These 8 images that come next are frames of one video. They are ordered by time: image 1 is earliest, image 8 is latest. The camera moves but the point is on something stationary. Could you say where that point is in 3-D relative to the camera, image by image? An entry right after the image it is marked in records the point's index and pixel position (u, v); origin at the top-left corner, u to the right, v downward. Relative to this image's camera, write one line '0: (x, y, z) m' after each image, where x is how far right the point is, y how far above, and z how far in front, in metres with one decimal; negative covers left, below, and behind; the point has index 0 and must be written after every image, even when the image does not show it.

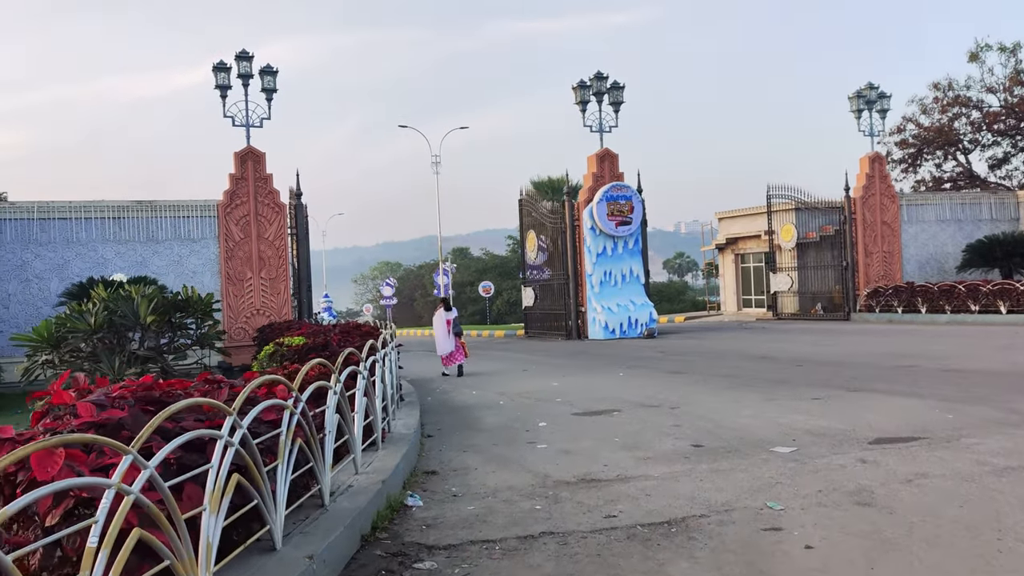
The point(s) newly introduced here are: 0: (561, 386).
0: (+0.6, -1.3, +10.6) m
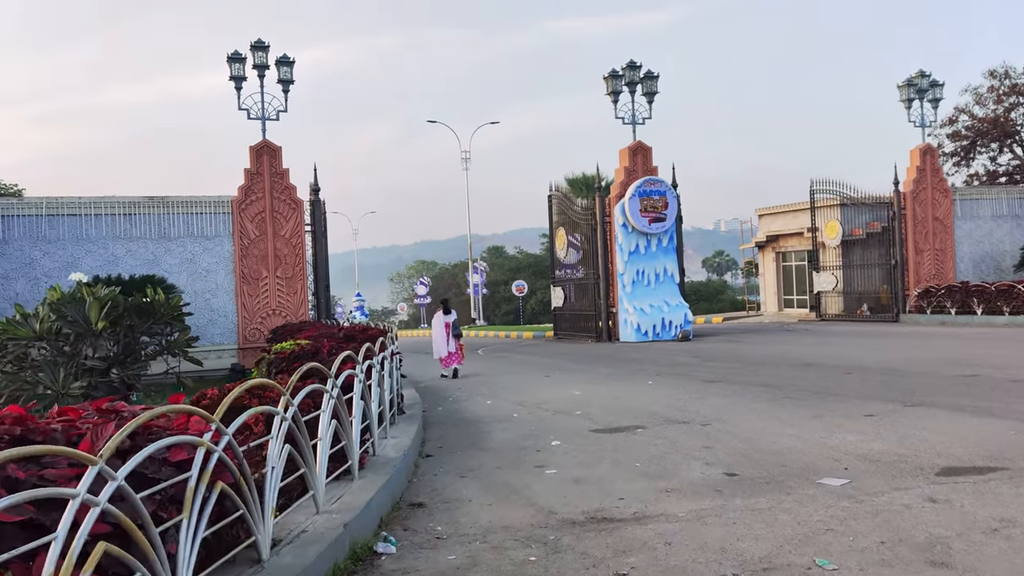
0: (+0.9, -1.3, +9.7) m
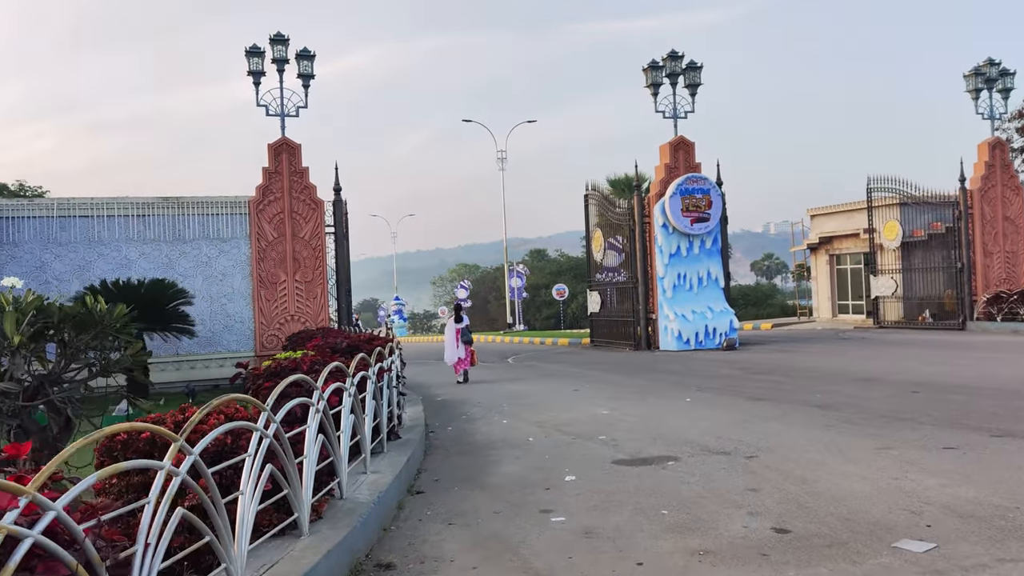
0: (+1.1, -1.4, +8.6) m
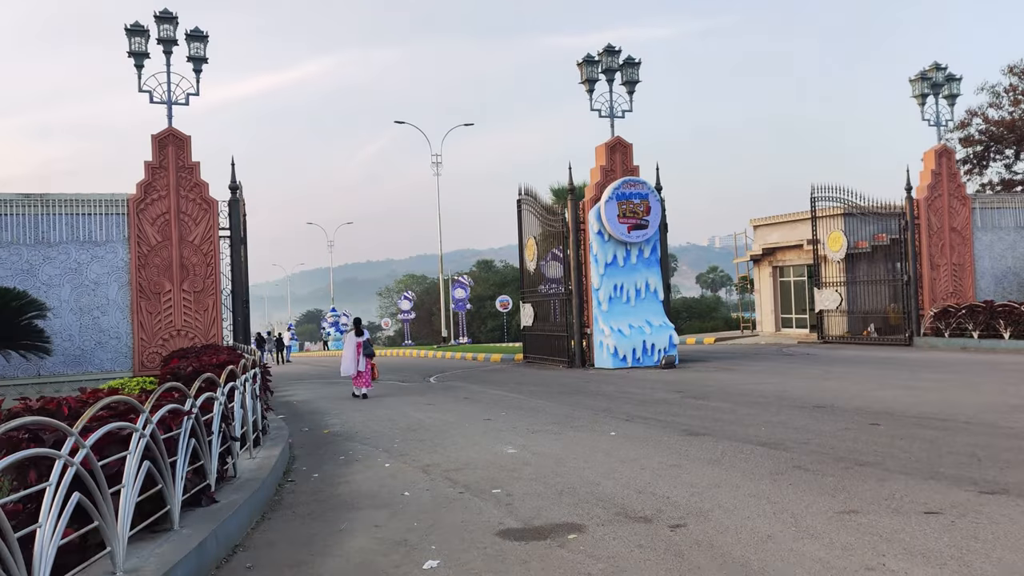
0: (0.0, -1.5, +7.1) m
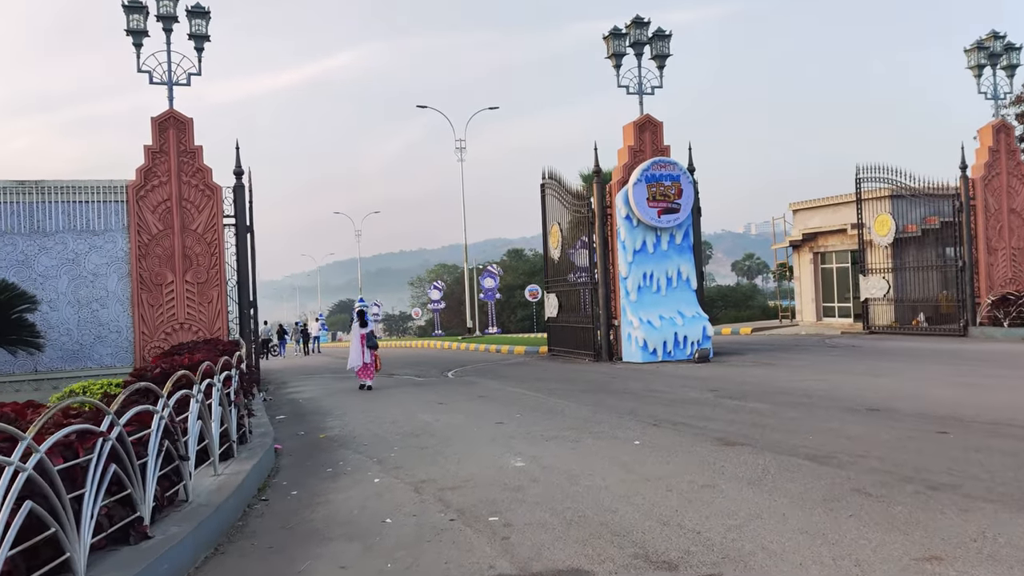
0: (+0.1, -1.4, +6.2) m
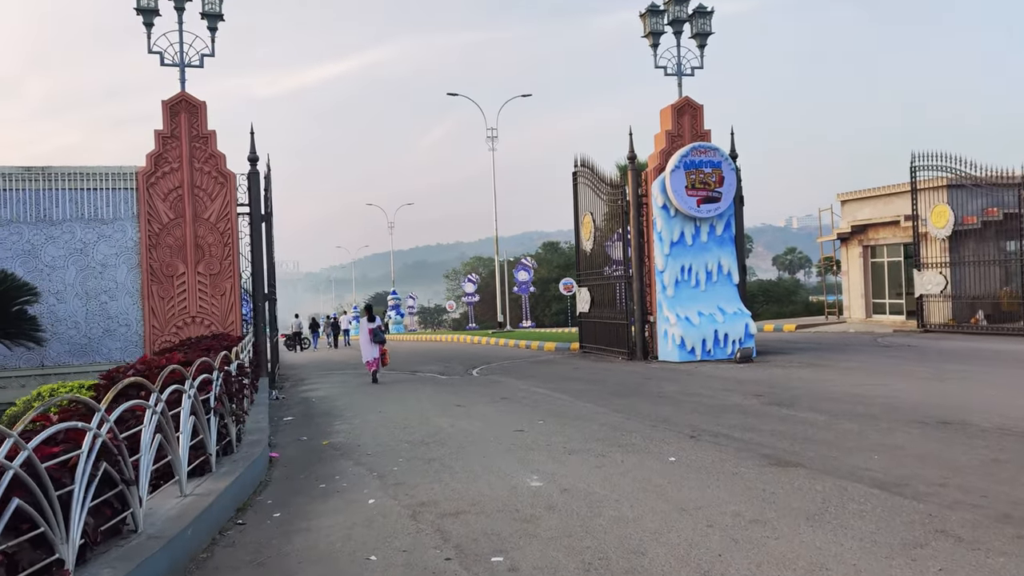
0: (+0.2, -1.4, +5.4) m
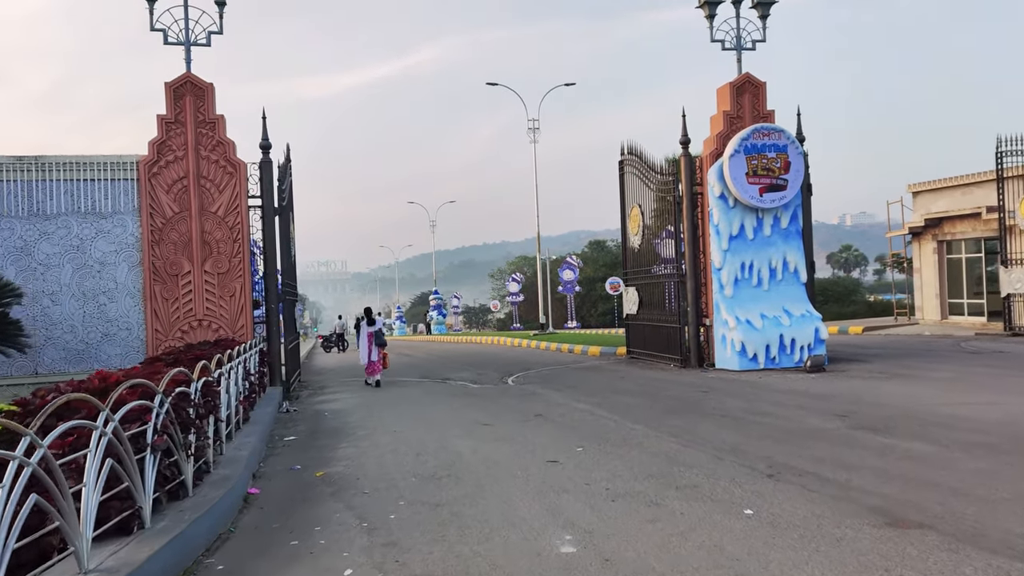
0: (+0.3, -1.4, +4.0) m
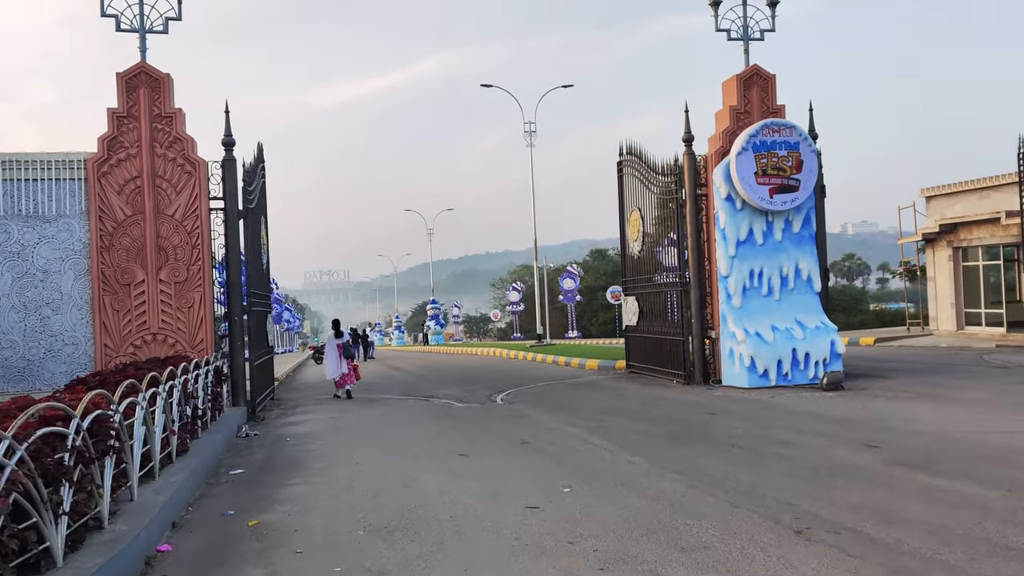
0: (+0.1, -1.4, +2.9) m
